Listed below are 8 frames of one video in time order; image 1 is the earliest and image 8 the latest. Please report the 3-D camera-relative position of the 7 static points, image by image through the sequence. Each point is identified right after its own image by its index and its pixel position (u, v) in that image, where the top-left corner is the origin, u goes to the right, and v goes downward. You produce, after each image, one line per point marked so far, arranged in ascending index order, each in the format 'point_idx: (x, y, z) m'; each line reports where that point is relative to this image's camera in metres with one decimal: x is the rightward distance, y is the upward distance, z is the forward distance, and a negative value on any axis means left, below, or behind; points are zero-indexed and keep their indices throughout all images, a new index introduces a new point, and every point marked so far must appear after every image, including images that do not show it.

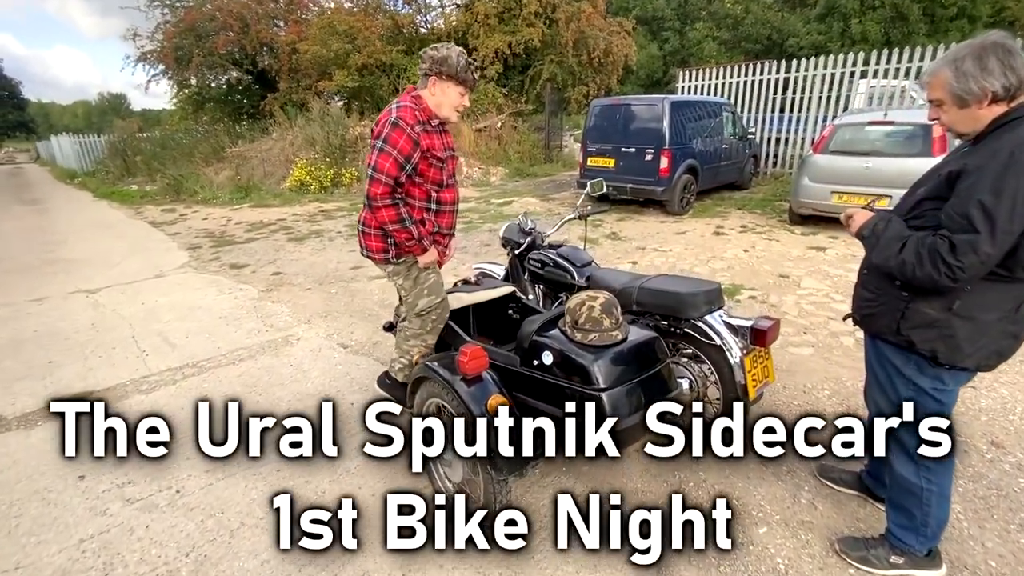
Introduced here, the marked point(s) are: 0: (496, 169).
0: (-0.5, +3.7, +14.9) m
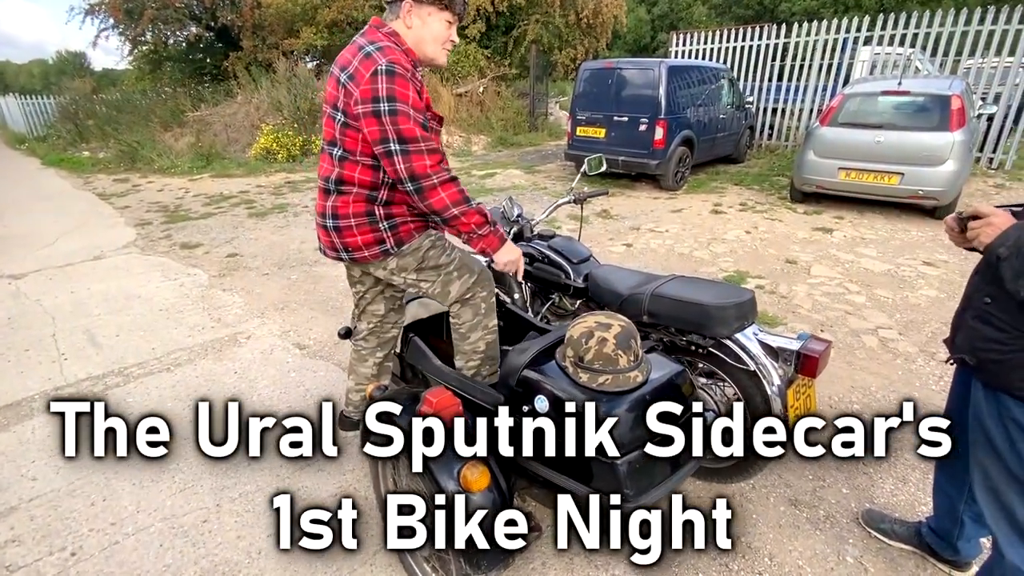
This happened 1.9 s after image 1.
0: (-1.0, +4.4, +14.0) m
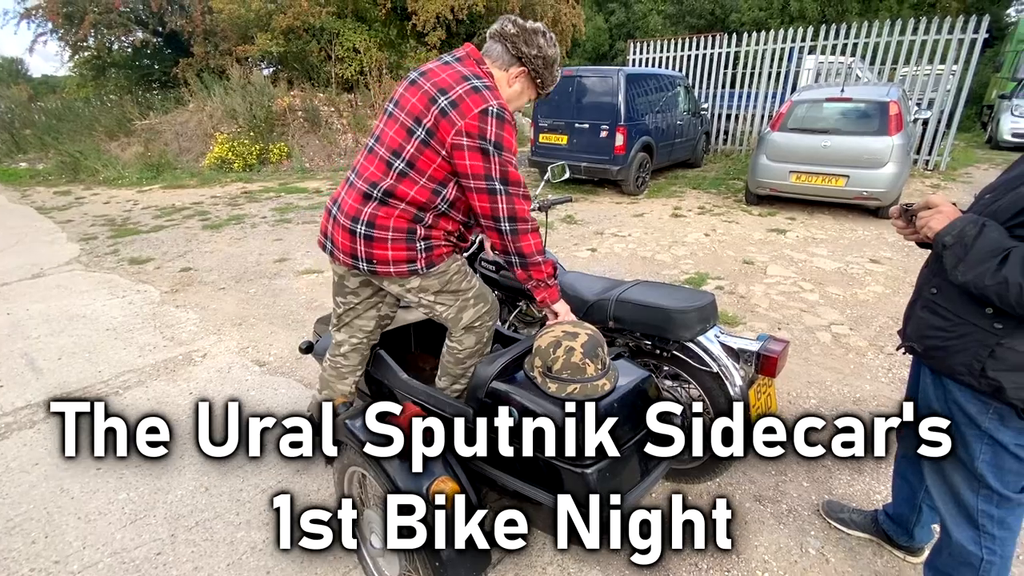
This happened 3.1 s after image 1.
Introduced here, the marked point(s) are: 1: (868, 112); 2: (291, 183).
0: (-2.1, +4.2, +14.0) m
1: (+5.1, +2.5, +6.9) m
2: (-5.1, +2.4, +11.2) m
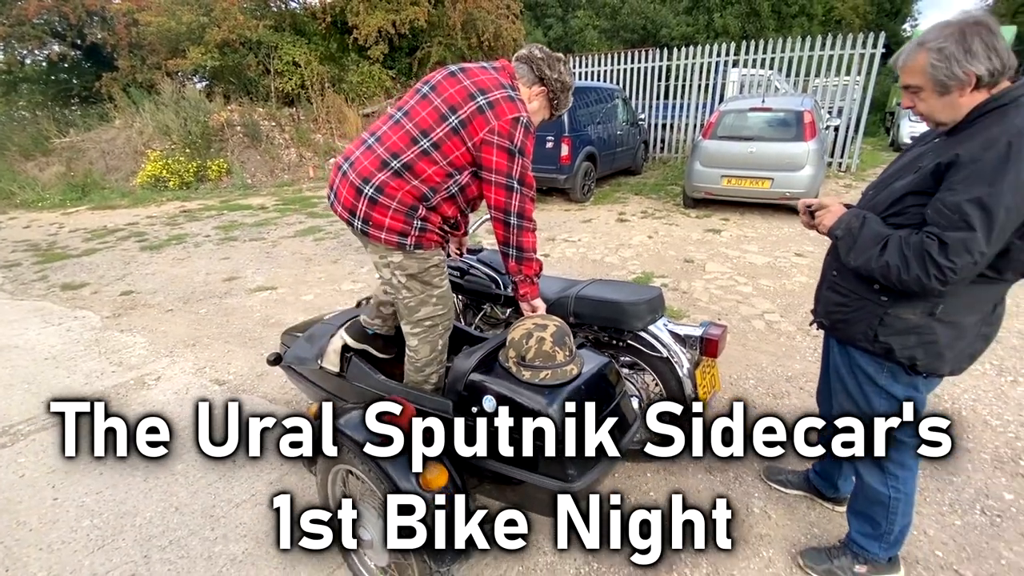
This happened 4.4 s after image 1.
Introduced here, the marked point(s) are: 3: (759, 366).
0: (-3.6, +3.8, +14.0) m
1: (+4.3, +2.6, +7.6) m
2: (-6.3, +2.0, +10.8) m
3: (+1.9, -0.6, +3.7) m
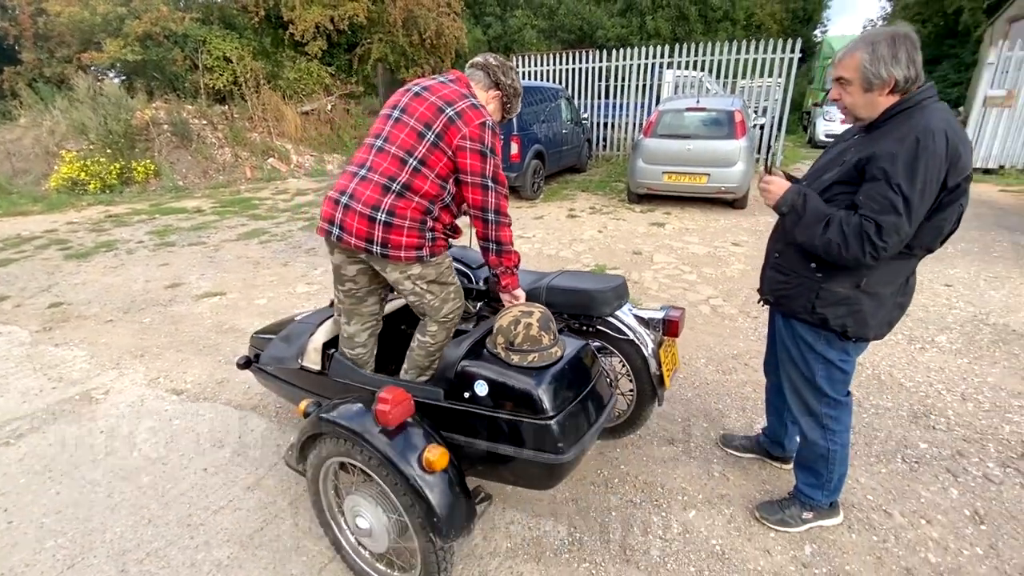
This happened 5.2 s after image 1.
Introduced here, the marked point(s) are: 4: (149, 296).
0: (-5.1, +3.7, +13.6) m
1: (+3.5, +2.8, +8.2) m
2: (-7.3, +1.8, +10.2) m
3: (+1.6, -0.5, +4.0) m
4: (-4.1, -0.1, +5.5) m
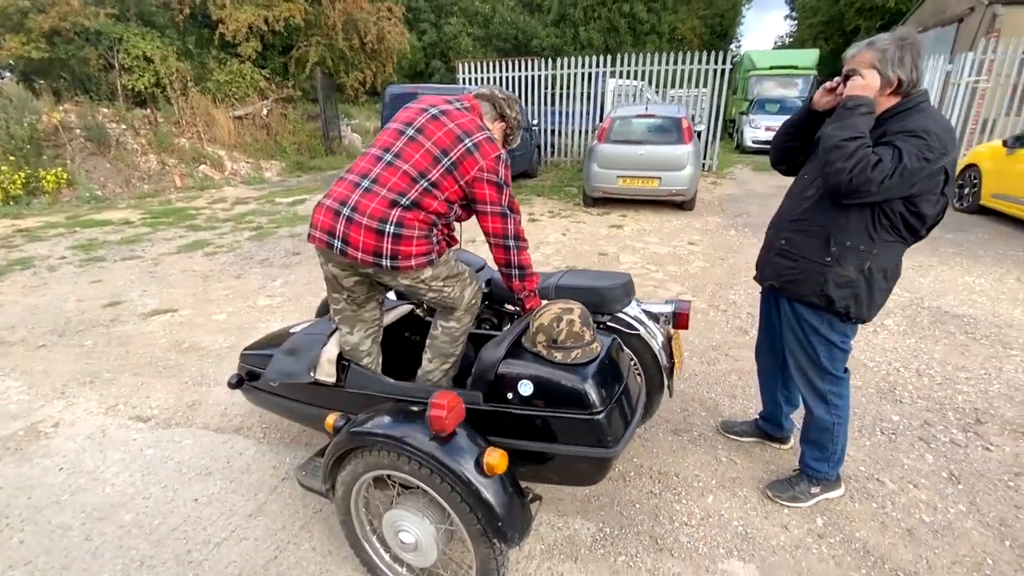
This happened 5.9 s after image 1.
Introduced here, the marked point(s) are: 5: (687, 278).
0: (-6.5, +3.3, +12.9) m
1: (+2.7, +2.9, +8.6) m
2: (-8.2, +1.4, +9.2) m
3: (+1.5, -0.5, +4.2) m
4: (-4.3, -0.3, +4.9) m
5: (+2.1, +0.1, +5.7) m
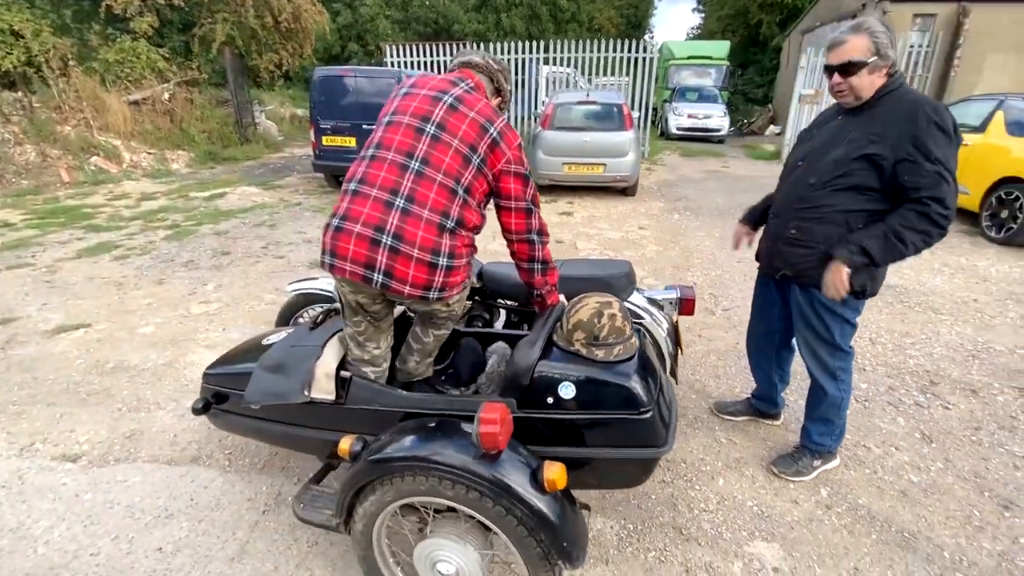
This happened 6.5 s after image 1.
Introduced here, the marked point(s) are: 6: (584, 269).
0: (-8.0, +3.2, +11.6) m
1: (+1.7, +3.2, +8.7) m
2: (-9.1, +1.1, +7.8) m
3: (+1.3, -0.3, +4.3) m
4: (-4.6, -0.4, +4.1) m
5: (+1.6, +0.3, +5.8) m
6: (+0.4, +0.1, +2.6) m
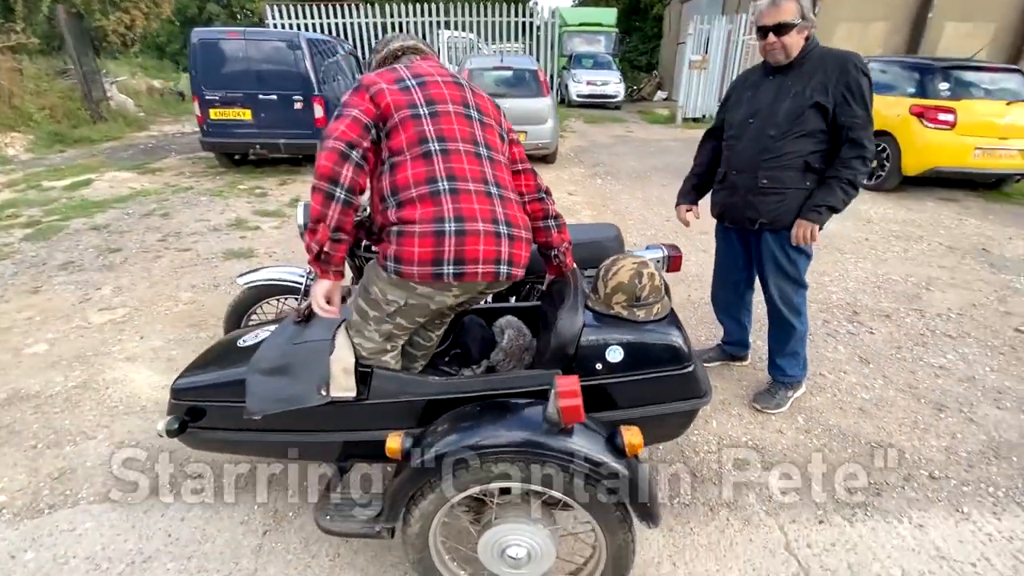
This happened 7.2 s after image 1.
0: (-9.9, +3.0, +9.6) m
1: (+0.2, +3.7, +8.6) m
2: (-10.0, +0.7, +5.7) m
3: (+1.0, 0.0, +4.4) m
4: (-4.8, -0.6, +3.1) m
5: (+0.9, +0.8, +5.9) m
6: (+0.3, +0.3, +2.6) m
